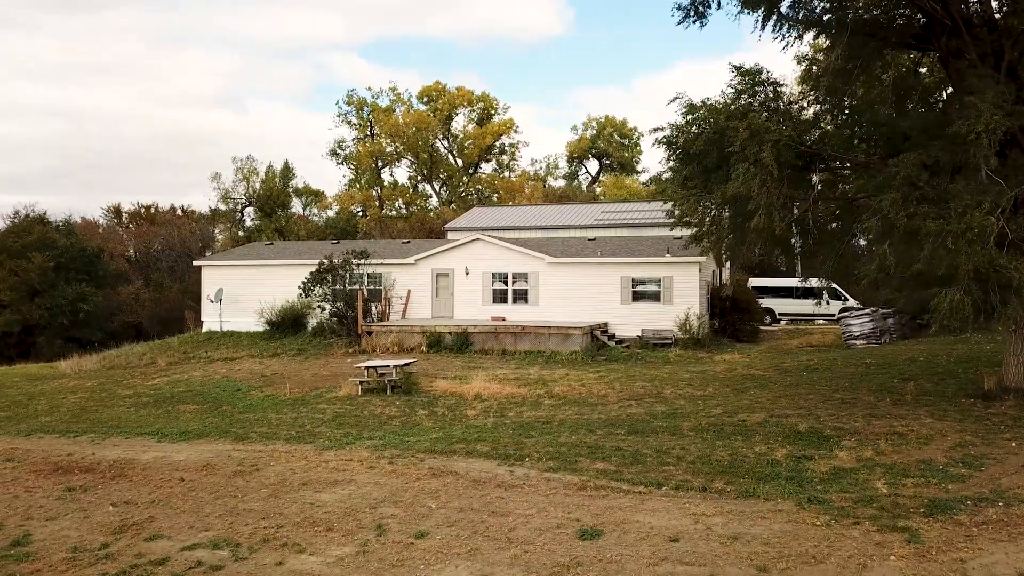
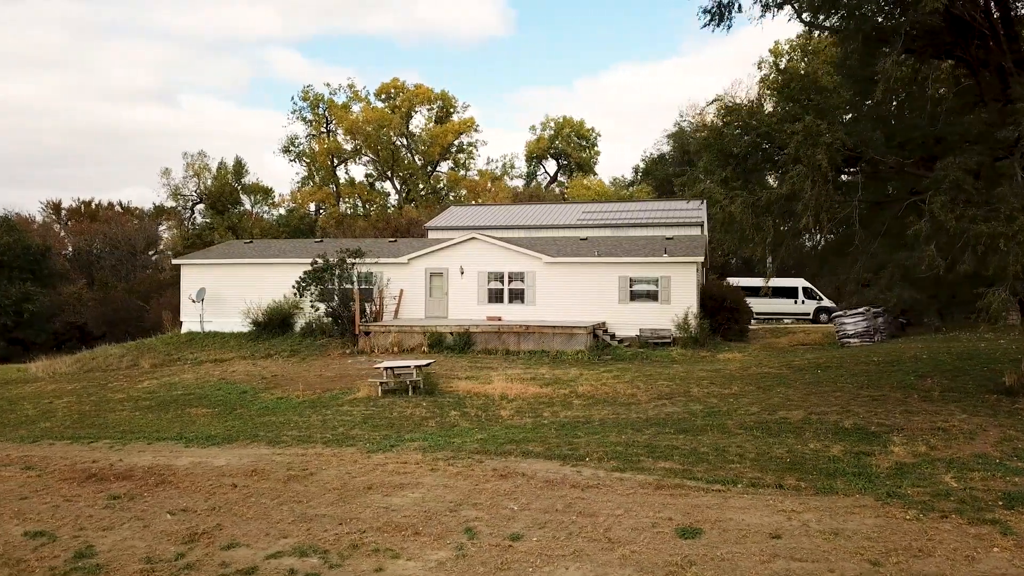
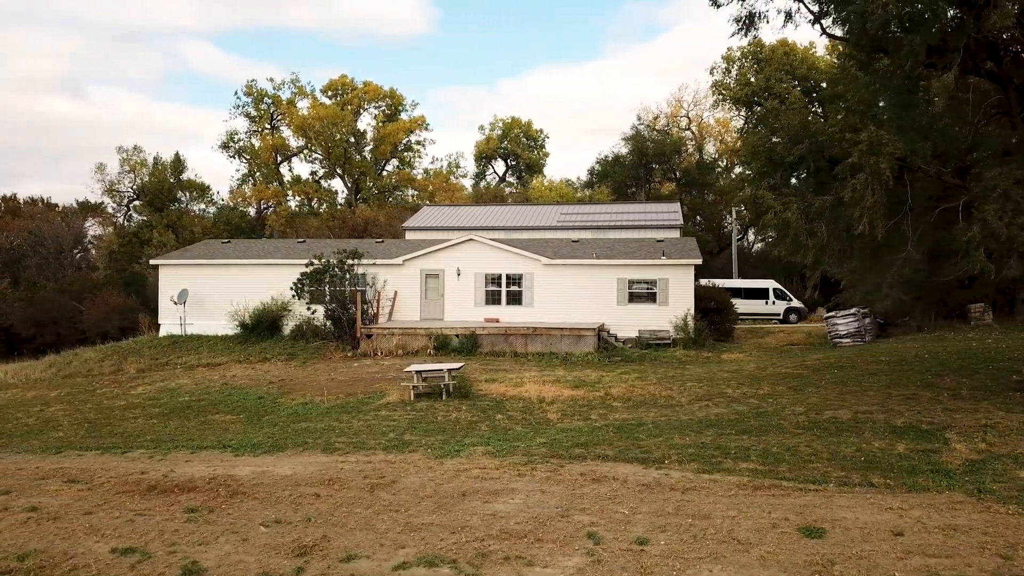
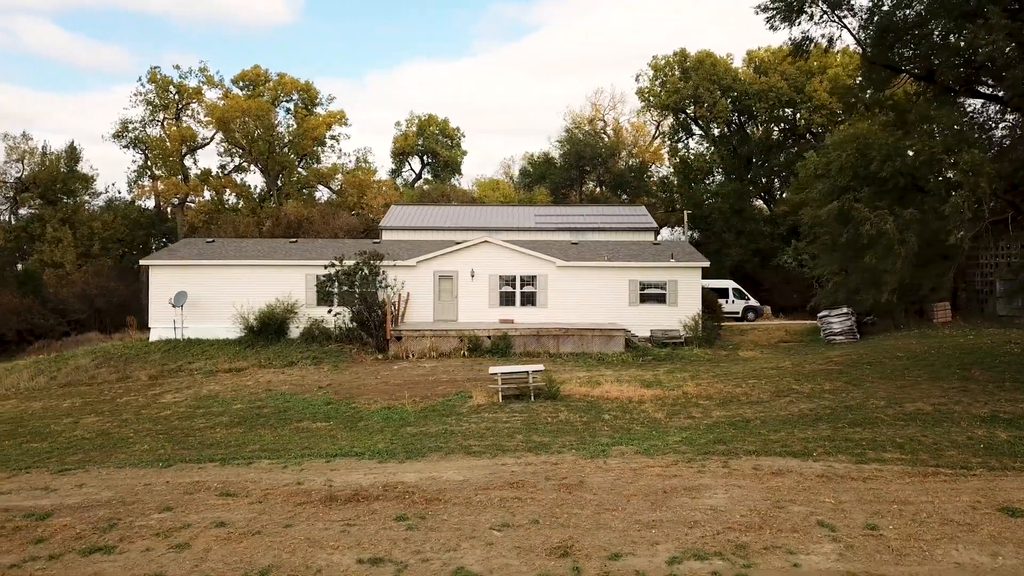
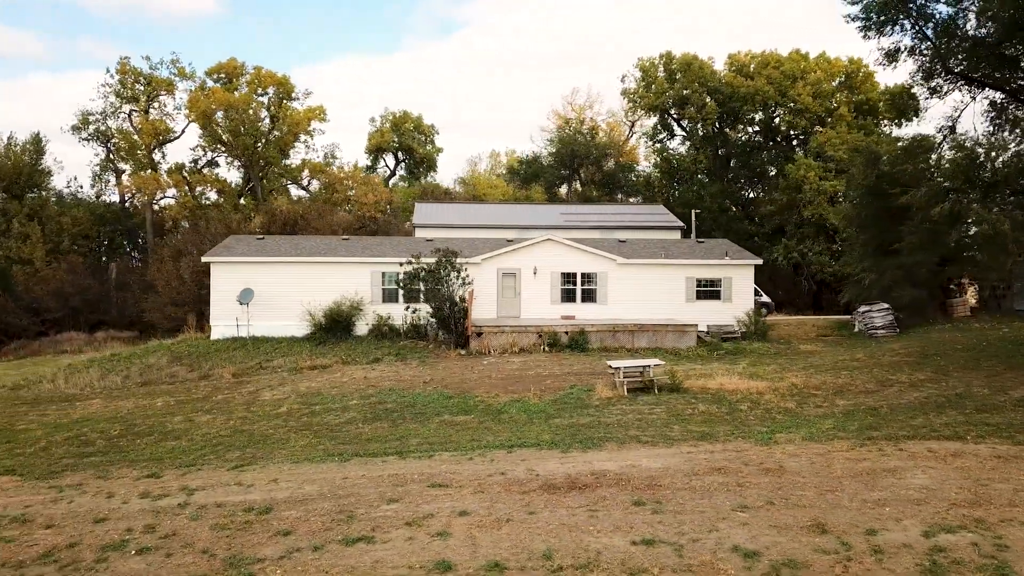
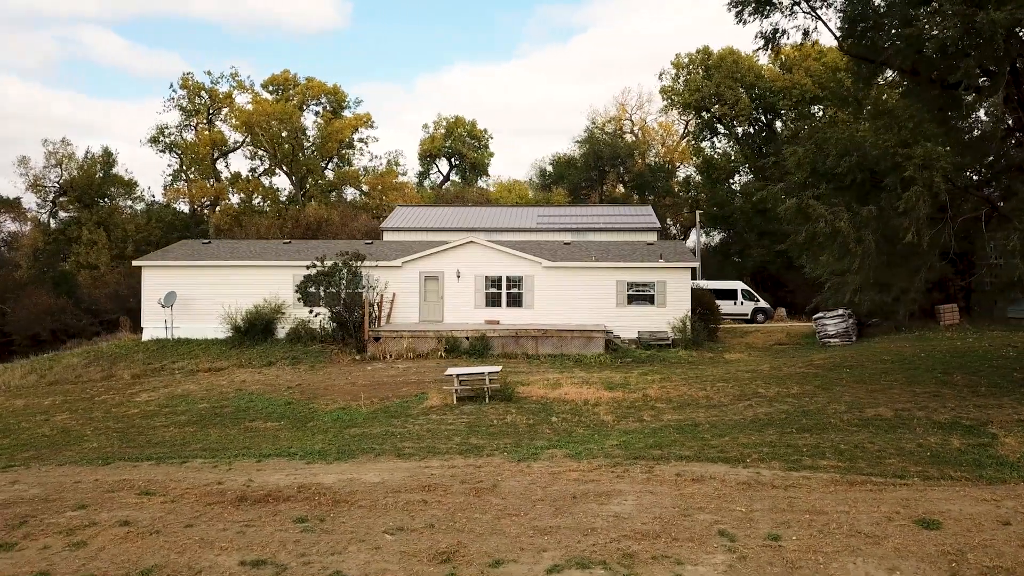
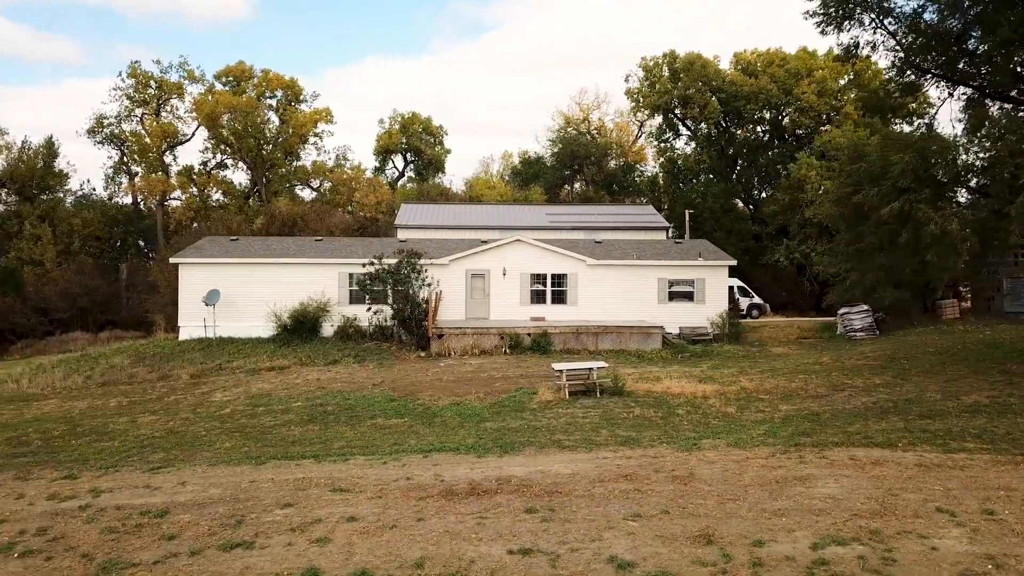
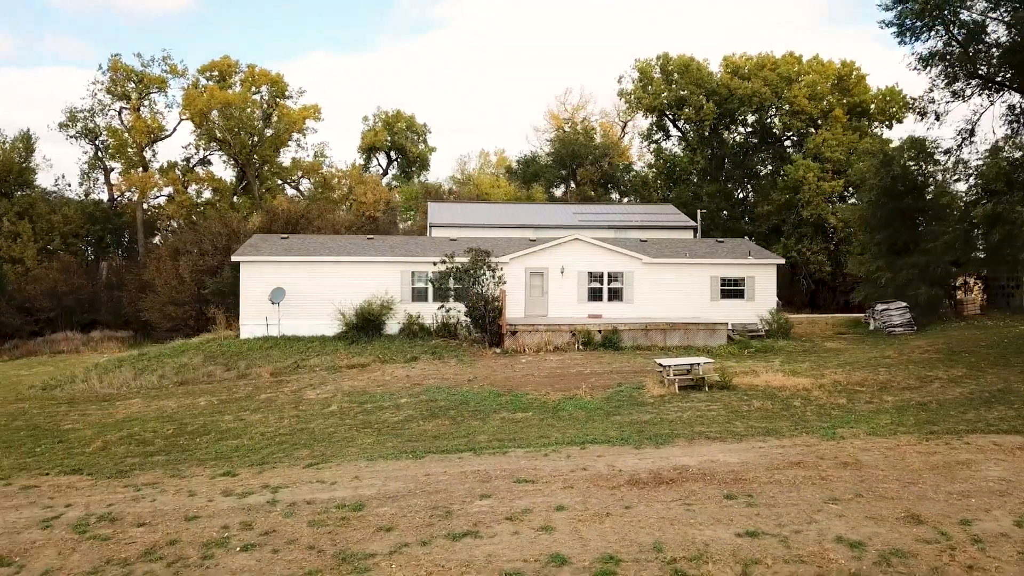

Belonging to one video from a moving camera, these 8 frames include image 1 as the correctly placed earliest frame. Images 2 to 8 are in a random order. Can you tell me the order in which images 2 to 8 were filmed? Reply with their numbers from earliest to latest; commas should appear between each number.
2, 3, 6, 4, 7, 5, 8
